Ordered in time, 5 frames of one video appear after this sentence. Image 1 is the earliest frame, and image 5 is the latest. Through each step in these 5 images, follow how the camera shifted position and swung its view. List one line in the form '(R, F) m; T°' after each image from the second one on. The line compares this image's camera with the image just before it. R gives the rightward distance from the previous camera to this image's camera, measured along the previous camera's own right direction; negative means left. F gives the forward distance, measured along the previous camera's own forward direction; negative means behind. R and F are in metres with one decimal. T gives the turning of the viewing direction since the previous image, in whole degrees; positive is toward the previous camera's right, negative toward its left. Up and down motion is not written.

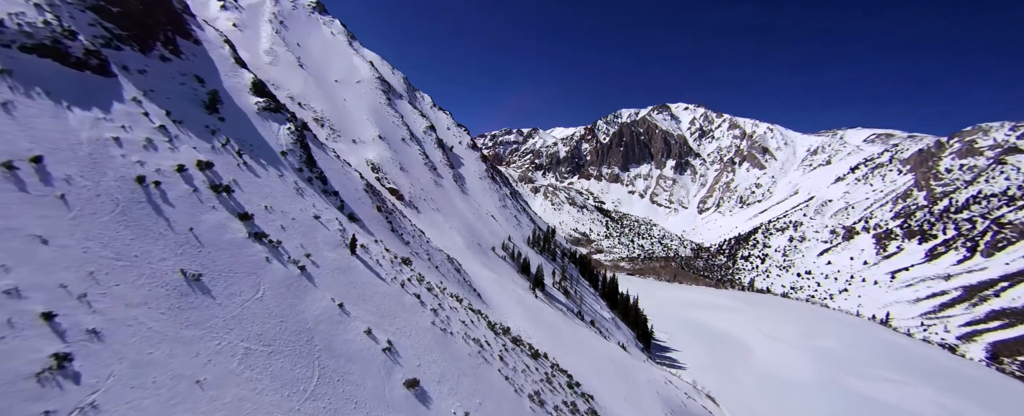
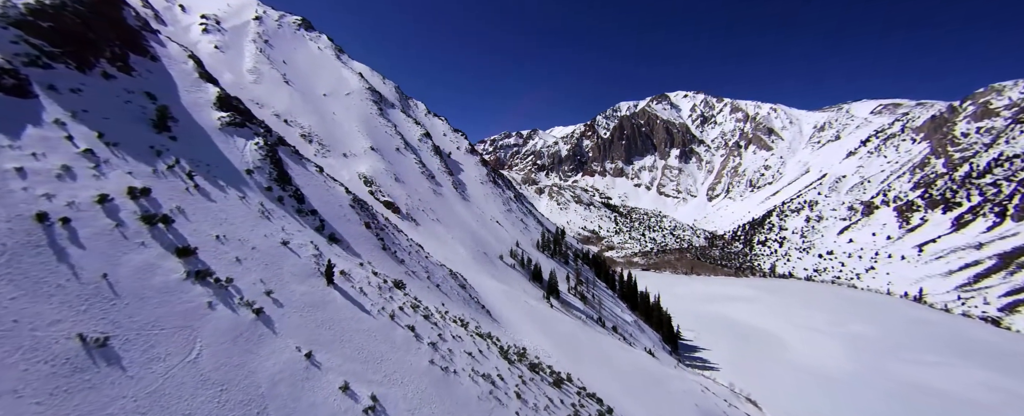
(+0.1, +4.1) m; -1°
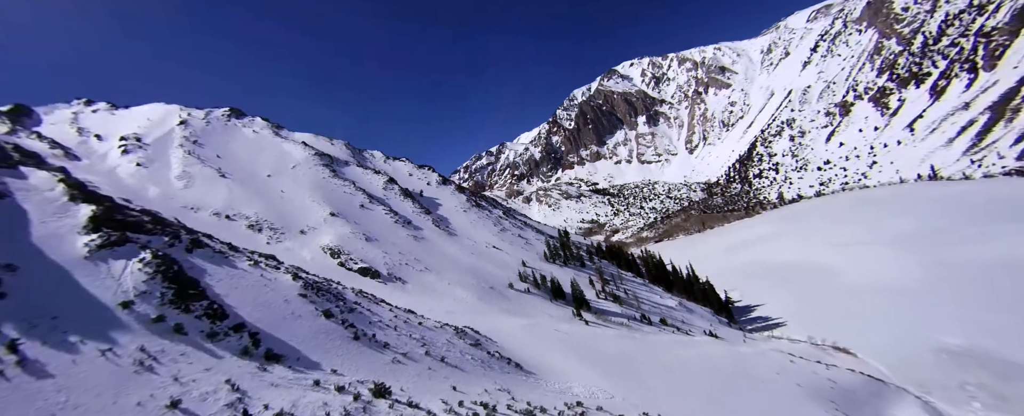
(+0.3, +7.1) m; +1°
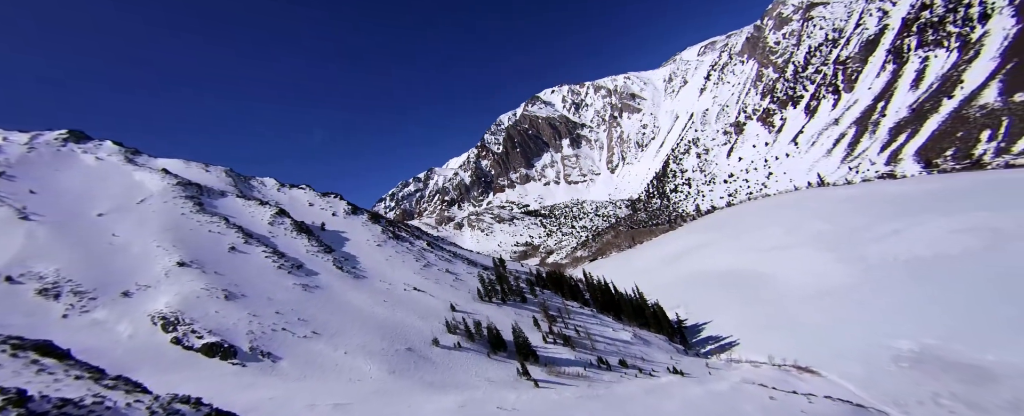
(+1.0, +9.8) m; +9°
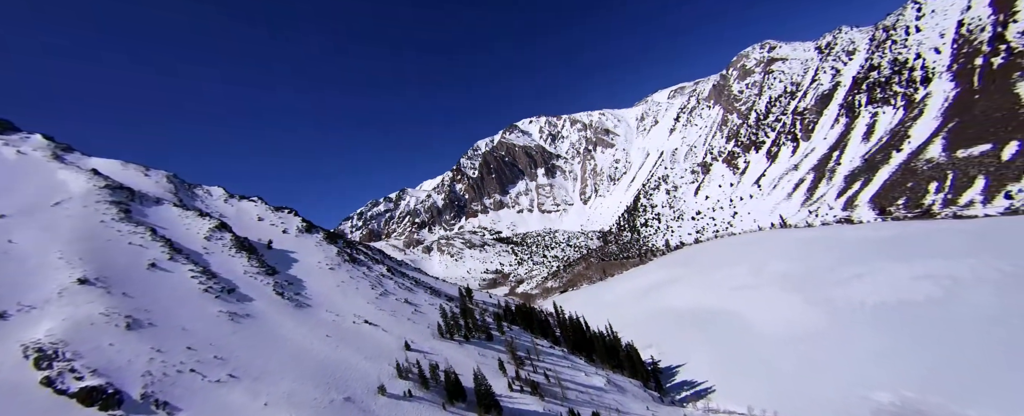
(+0.2, +4.1) m; +3°
